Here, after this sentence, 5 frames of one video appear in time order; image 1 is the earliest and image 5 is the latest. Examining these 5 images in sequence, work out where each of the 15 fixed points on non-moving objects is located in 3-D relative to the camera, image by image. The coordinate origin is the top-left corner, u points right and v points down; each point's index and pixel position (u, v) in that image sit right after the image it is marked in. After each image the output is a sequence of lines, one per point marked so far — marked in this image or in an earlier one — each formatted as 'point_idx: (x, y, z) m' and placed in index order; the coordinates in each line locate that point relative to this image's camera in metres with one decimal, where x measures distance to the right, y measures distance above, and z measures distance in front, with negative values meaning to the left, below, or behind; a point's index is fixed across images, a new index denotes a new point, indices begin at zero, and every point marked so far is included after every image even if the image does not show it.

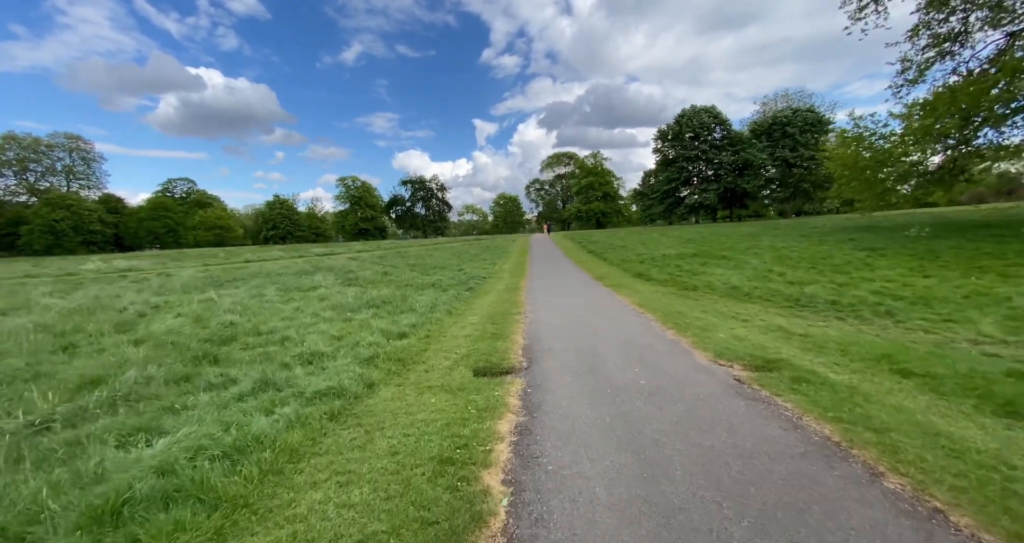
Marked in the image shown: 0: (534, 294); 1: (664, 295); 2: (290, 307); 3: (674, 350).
0: (+0.7, -0.8, +14.0) m
1: (+4.8, -0.8, +12.9) m
2: (-6.7, -1.0, +12.1) m
3: (+2.7, -1.3, +6.8) m
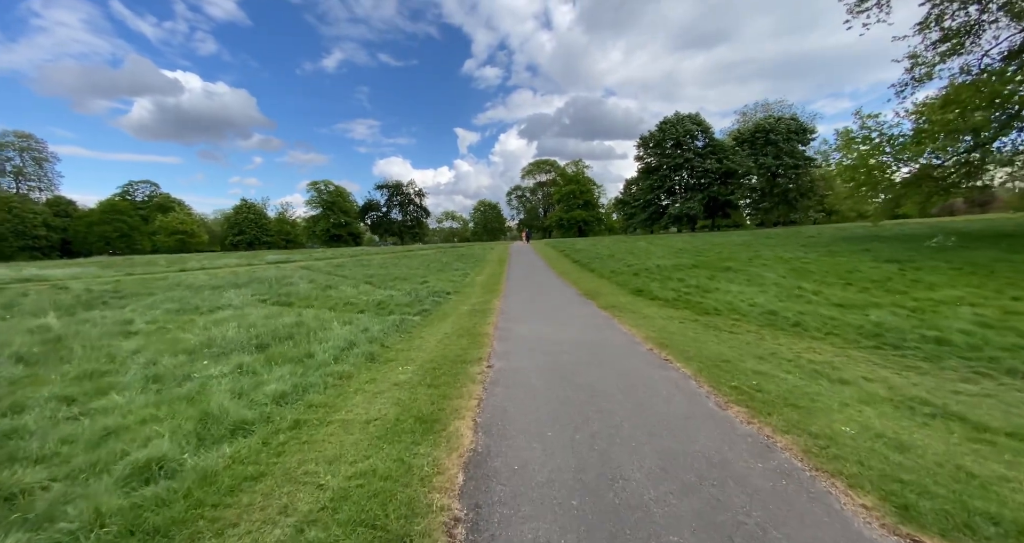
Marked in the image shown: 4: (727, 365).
0: (-0.2, -1.3, +10.3) m
1: (+4.0, -1.2, +9.4) m
2: (-7.5, -1.4, +8.0) m
3: (+2.1, -1.6, +3.2) m
4: (+3.3, -1.4, +6.2) m
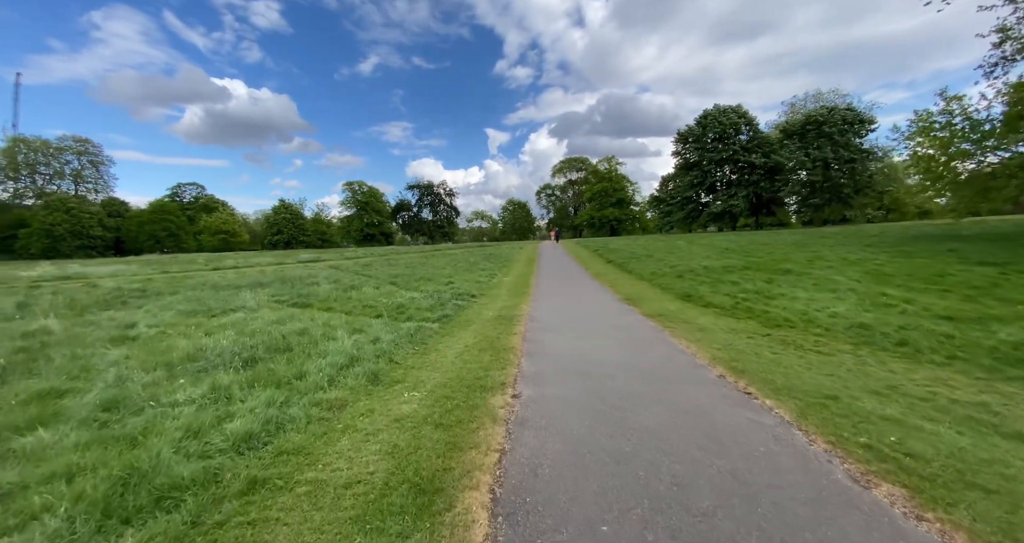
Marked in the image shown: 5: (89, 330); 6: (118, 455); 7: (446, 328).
0: (+0.5, -1.3, +8.9) m
1: (+4.6, -1.3, +7.8) m
2: (-6.9, -1.5, +7.2) m
3: (+2.3, -1.7, +1.6) m
4: (+3.7, -1.5, +4.6) m
5: (-9.9, -1.4, +9.5) m
6: (-3.5, -1.6, +3.6) m
7: (-1.5, -1.3, +9.4) m
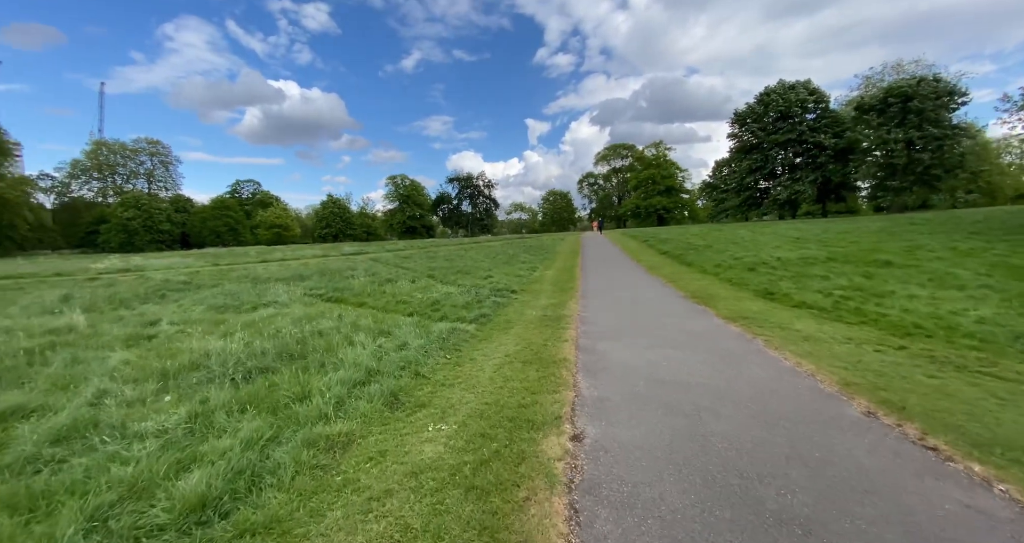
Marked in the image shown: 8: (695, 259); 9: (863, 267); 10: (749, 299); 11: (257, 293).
0: (+1.4, -1.2, +7.4) m
1: (+5.4, -1.2, +5.9) m
2: (-6.1, -1.4, +6.4) m
3: (+2.5, -1.7, 0.0) m
4: (+4.1, -1.5, +2.8) m
5: (-8.8, -1.2, +9.0) m
6: (-3.1, -1.6, +2.5) m
7: (-0.5, -1.2, +8.1) m
8: (+8.9, +0.7, +19.8) m
9: (+12.4, +0.2, +14.3) m
10: (+6.1, -0.7, +10.4) m
11: (-8.9, -0.7, +14.2) m
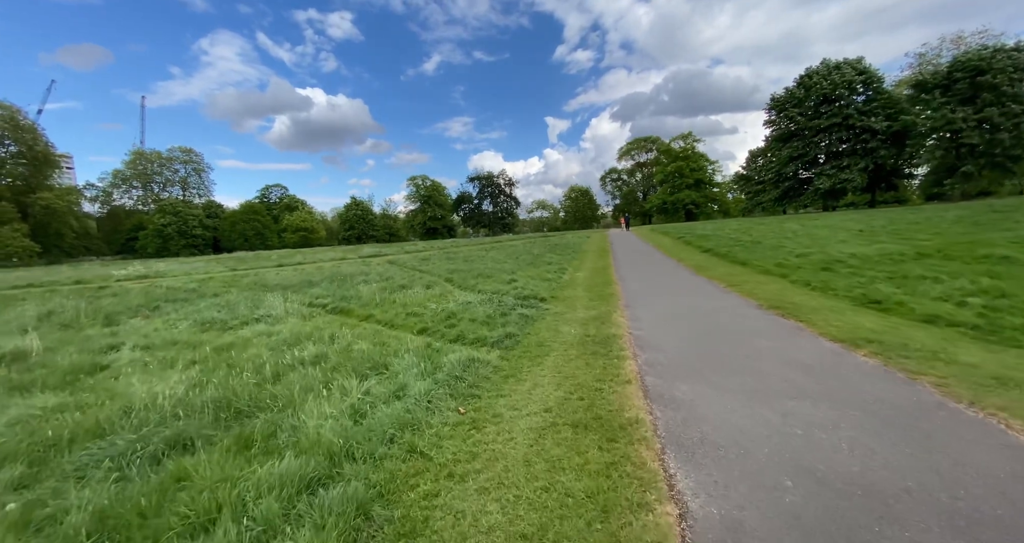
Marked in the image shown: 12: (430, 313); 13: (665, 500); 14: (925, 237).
0: (+1.9, -1.3, +5.3) m
1: (+5.8, -1.3, +3.5) m
2: (-5.7, -1.6, +4.7) m
3: (+2.6, -1.9, -2.1) m
4: (+4.4, -1.6, +0.5) m
5: (-8.2, -1.5, +7.4) m
6: (-2.8, -1.8, +0.7) m
7: (0.0, -1.4, +6.1) m
8: (+10.1, +0.7, +17.2) m
9: (+13.3, +0.3, +11.6) m
10: (+6.8, -0.7, +8.0) m
11: (-8.0, -1.0, +12.6) m
12: (-2.1, -1.1, +10.5) m
13: (+1.1, -1.6, +2.9) m
14: (+18.5, +1.6, +18.1) m
